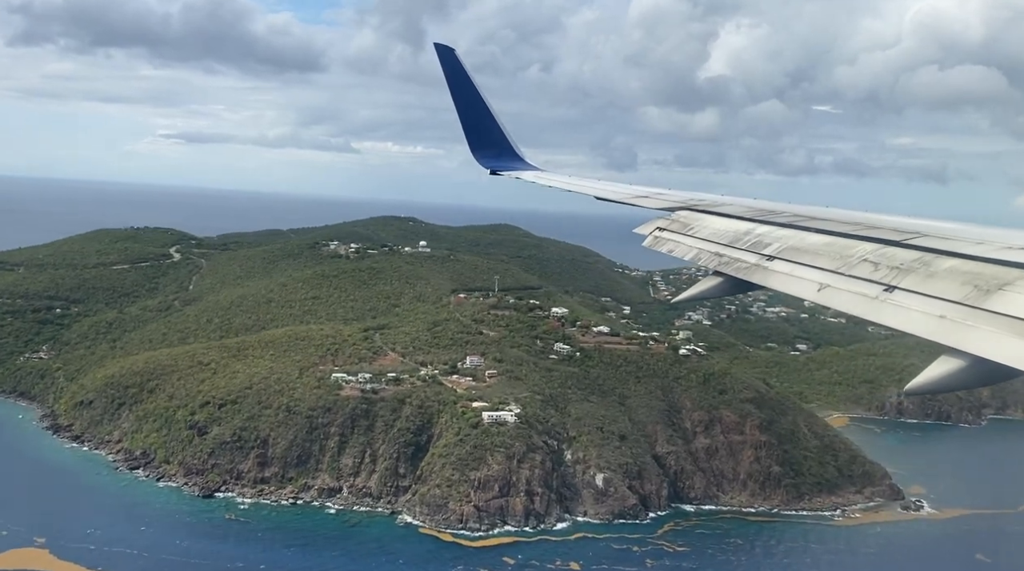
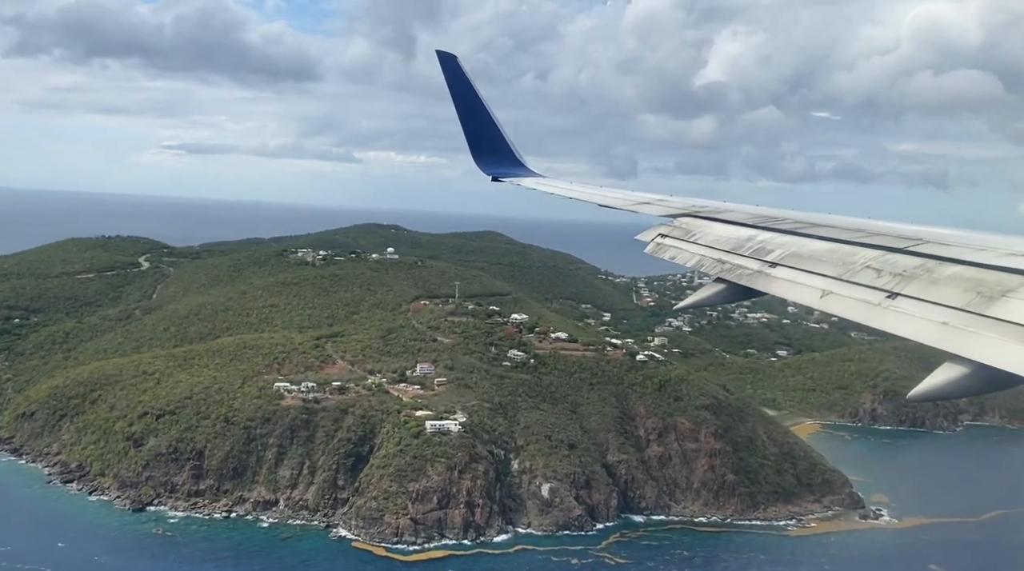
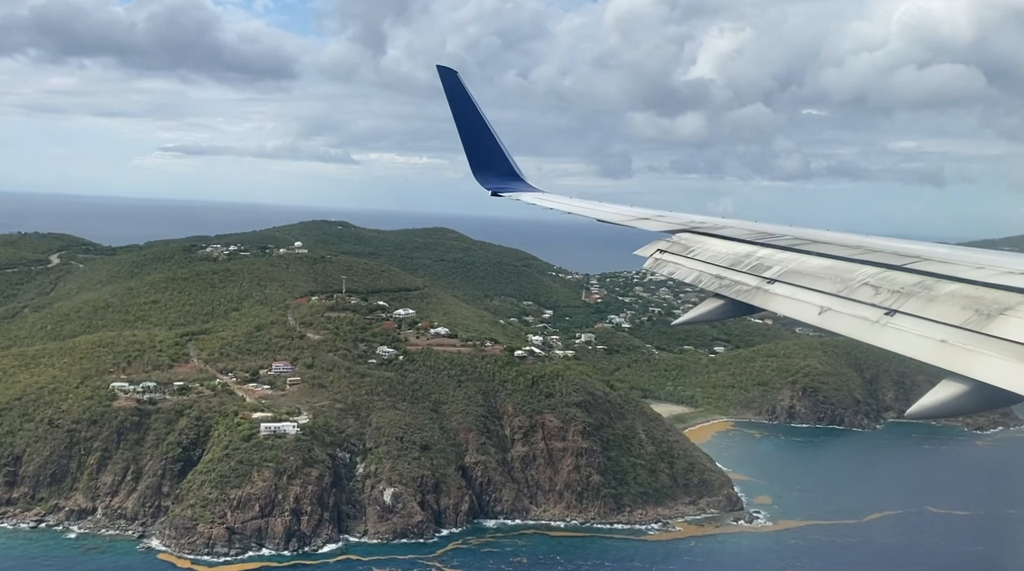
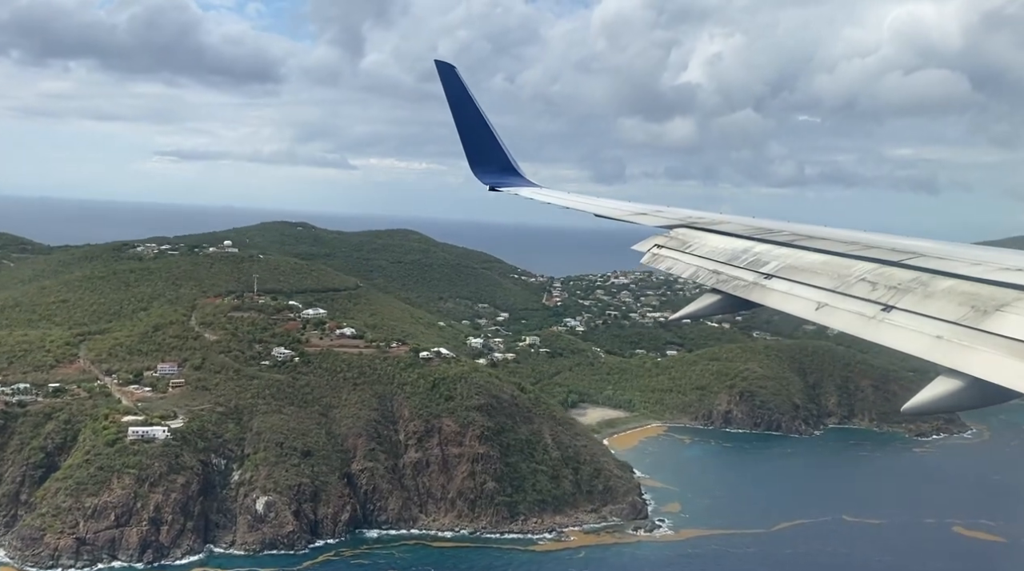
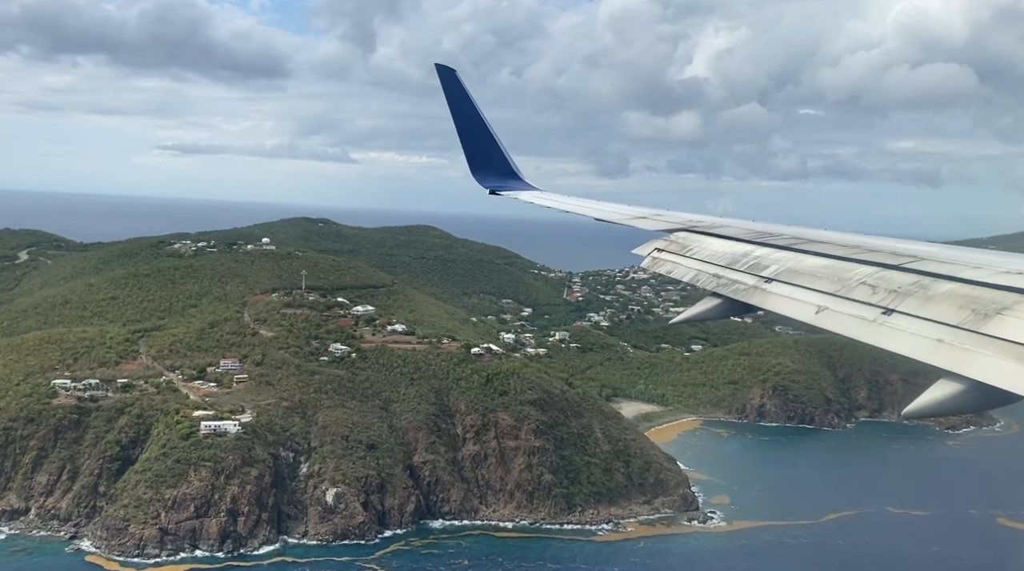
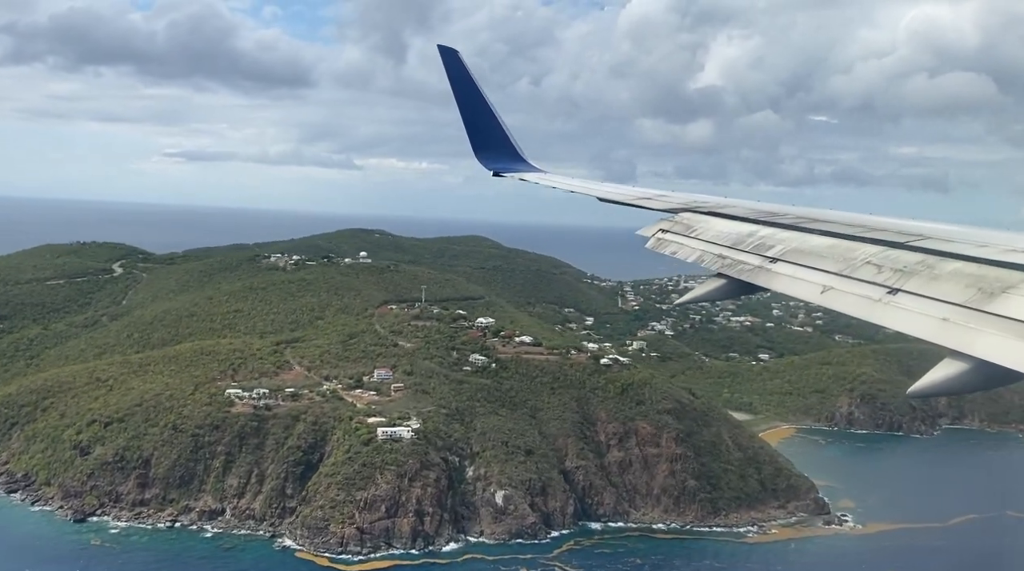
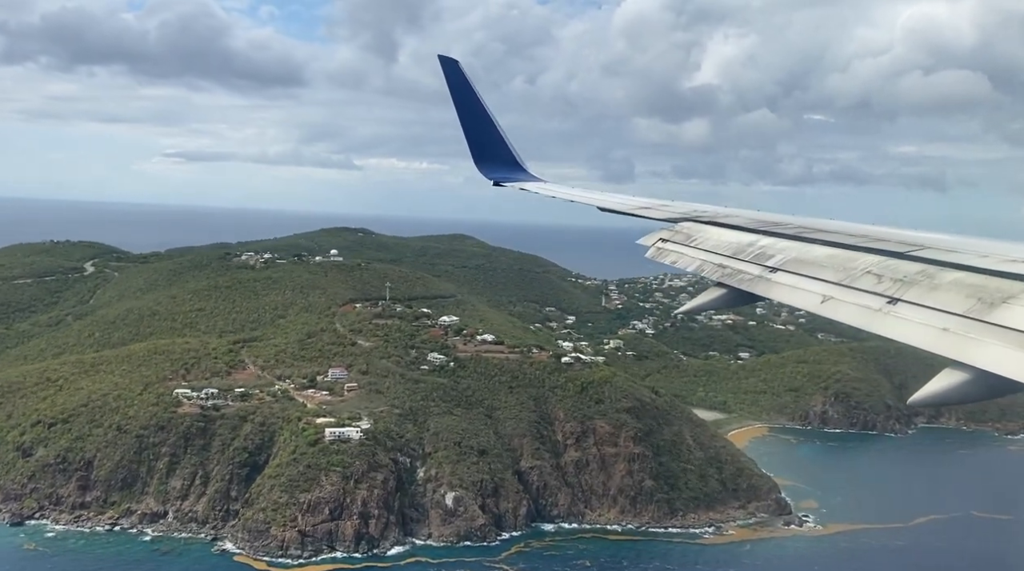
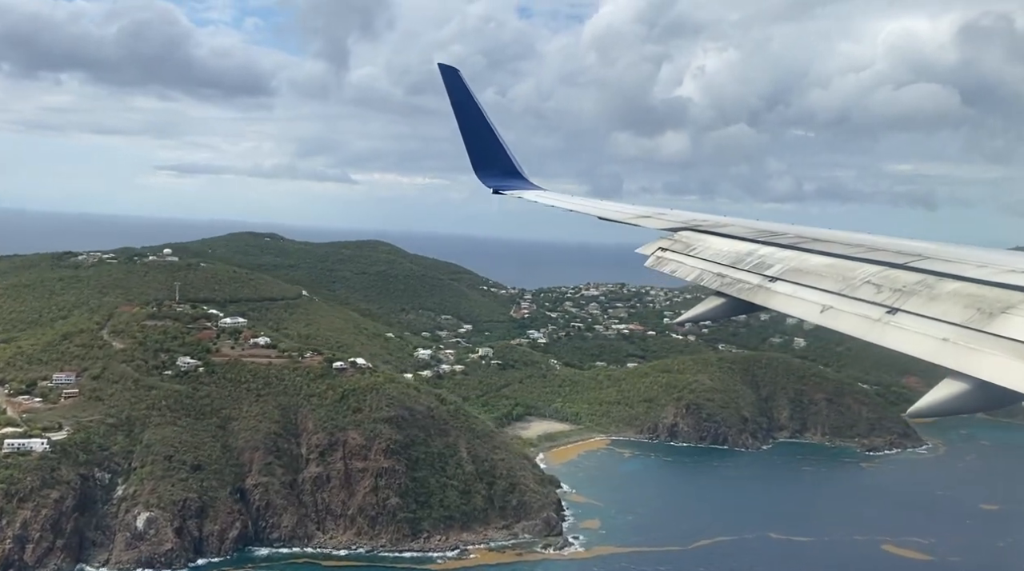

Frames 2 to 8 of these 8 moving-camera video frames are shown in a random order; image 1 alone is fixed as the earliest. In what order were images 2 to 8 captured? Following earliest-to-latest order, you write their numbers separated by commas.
2, 6, 7, 3, 5, 4, 8
